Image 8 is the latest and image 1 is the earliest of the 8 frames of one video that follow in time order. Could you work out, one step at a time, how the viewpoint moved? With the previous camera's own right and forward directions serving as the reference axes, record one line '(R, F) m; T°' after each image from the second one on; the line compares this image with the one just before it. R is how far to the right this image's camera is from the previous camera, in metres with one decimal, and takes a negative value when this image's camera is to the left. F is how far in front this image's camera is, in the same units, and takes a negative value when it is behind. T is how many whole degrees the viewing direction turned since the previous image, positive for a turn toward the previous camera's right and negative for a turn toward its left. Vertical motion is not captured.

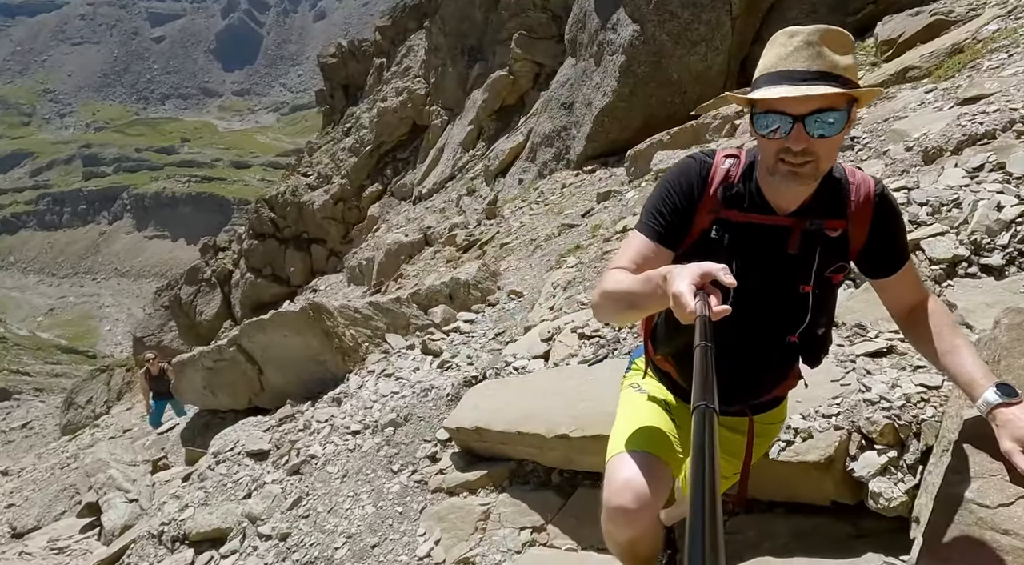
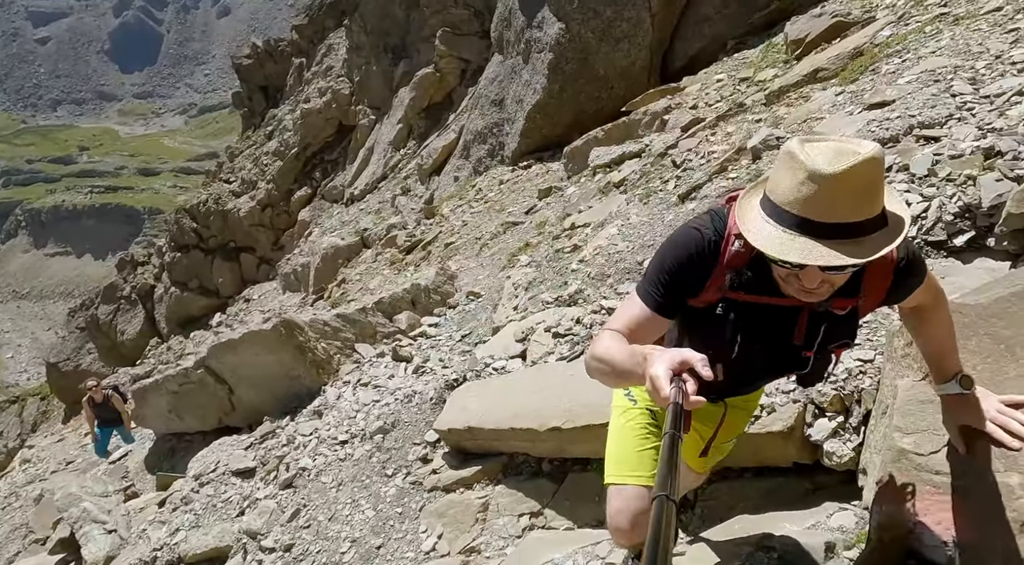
(-0.2, -0.4) m; +4°
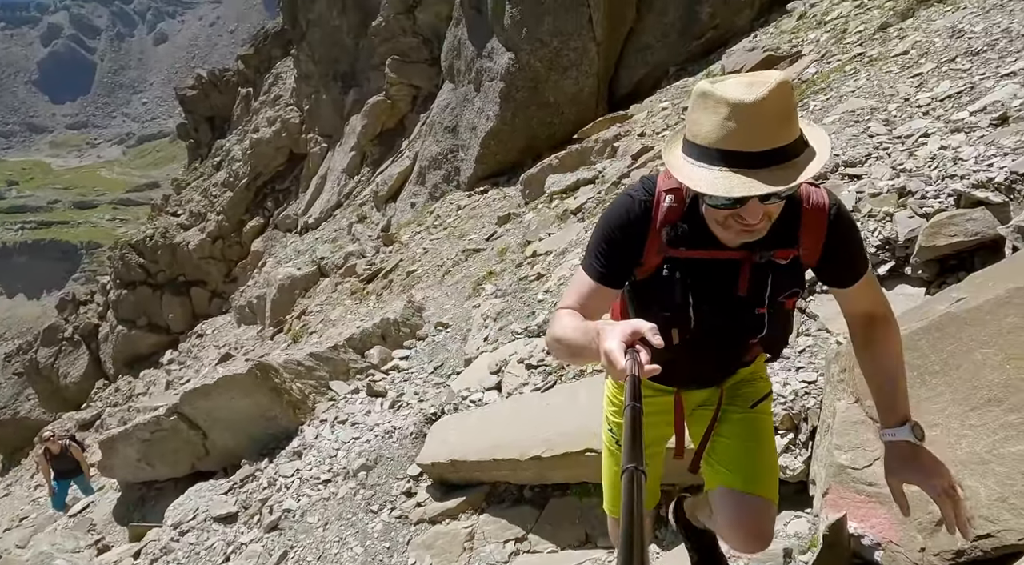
(-0.1, -0.3) m; +3°
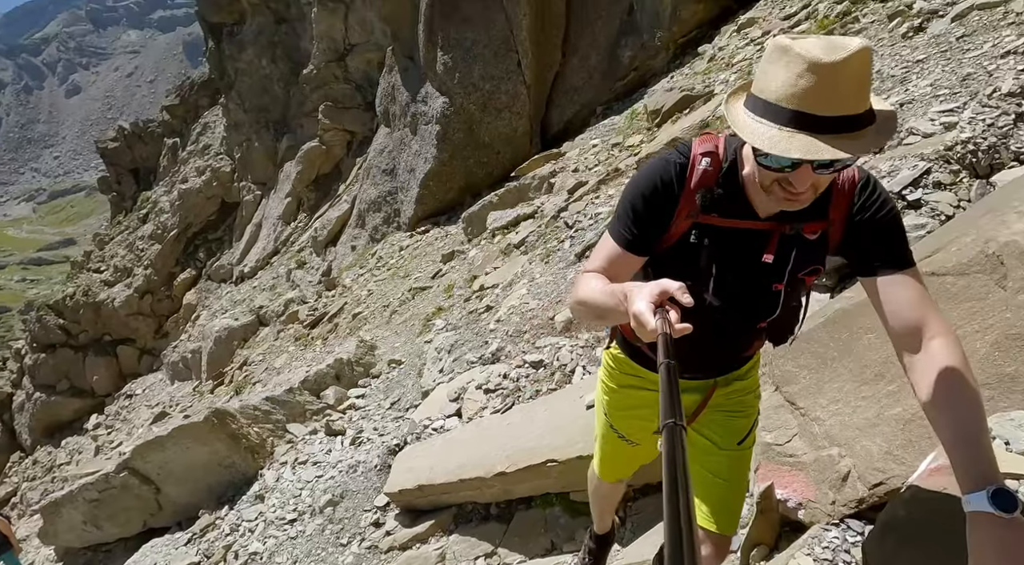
(-0.1, -0.4) m; +4°
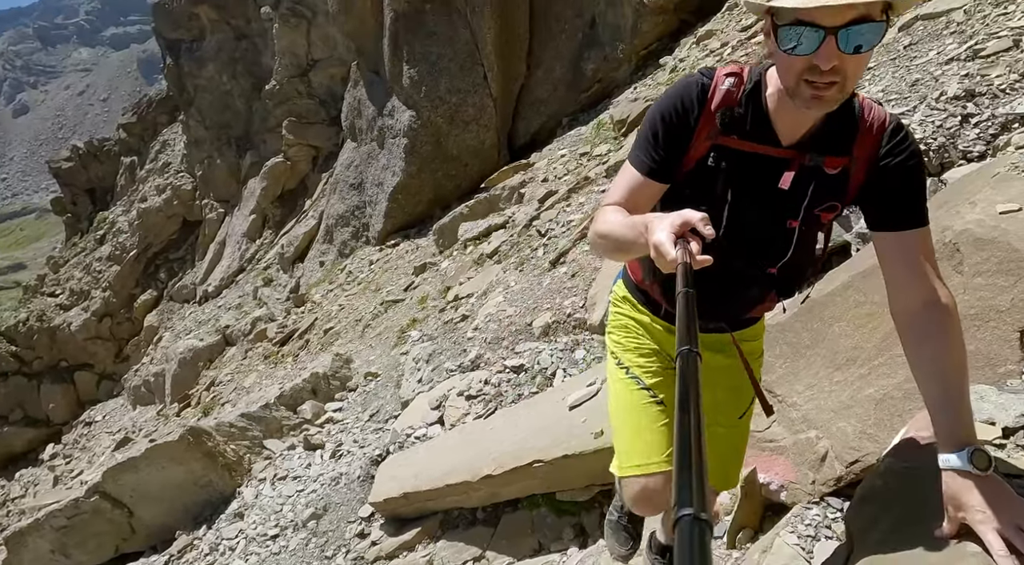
(-0.1, -0.1) m; +2°
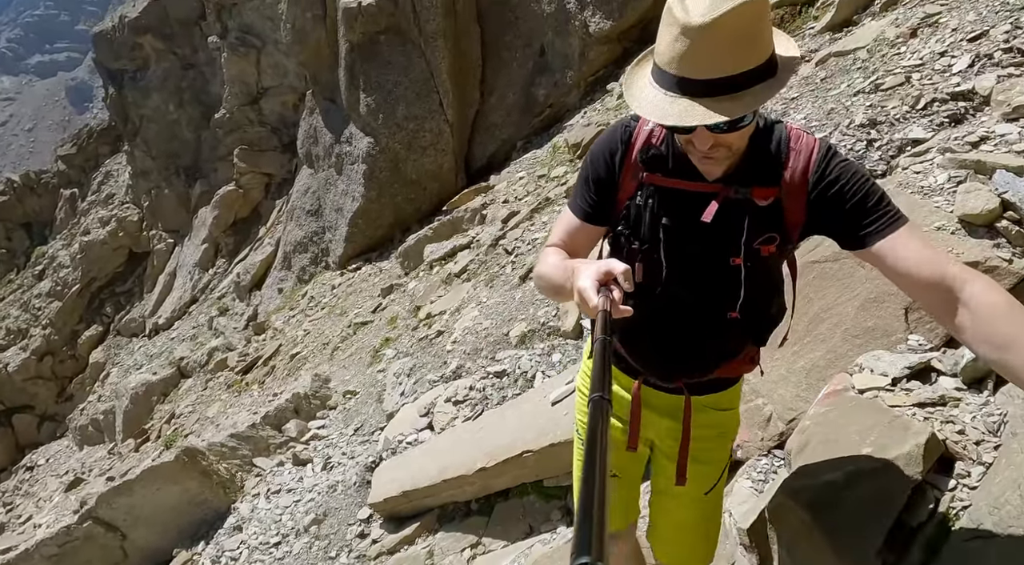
(-0.2, -0.7) m; +3°
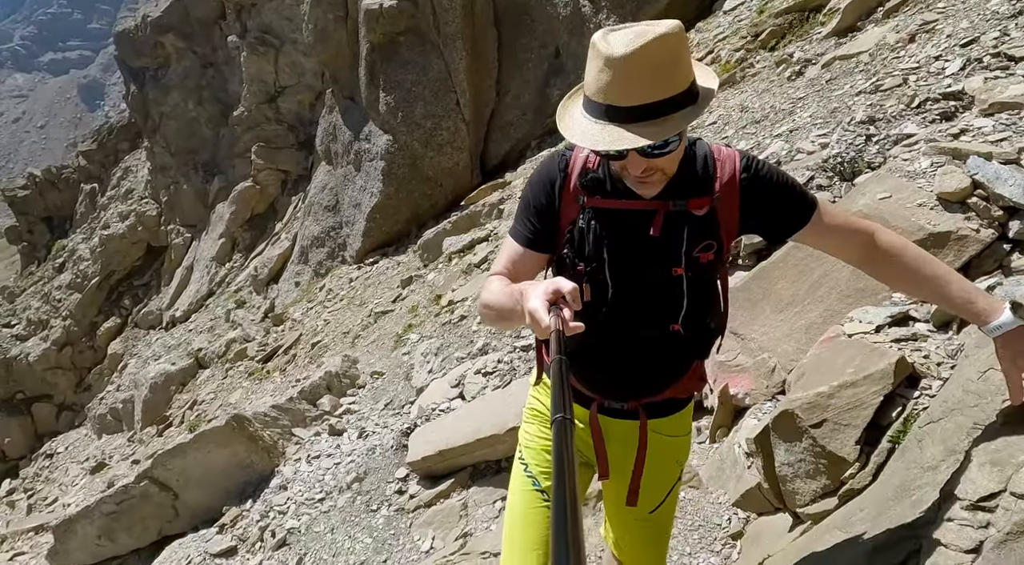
(-0.2, -0.5) m; -1°
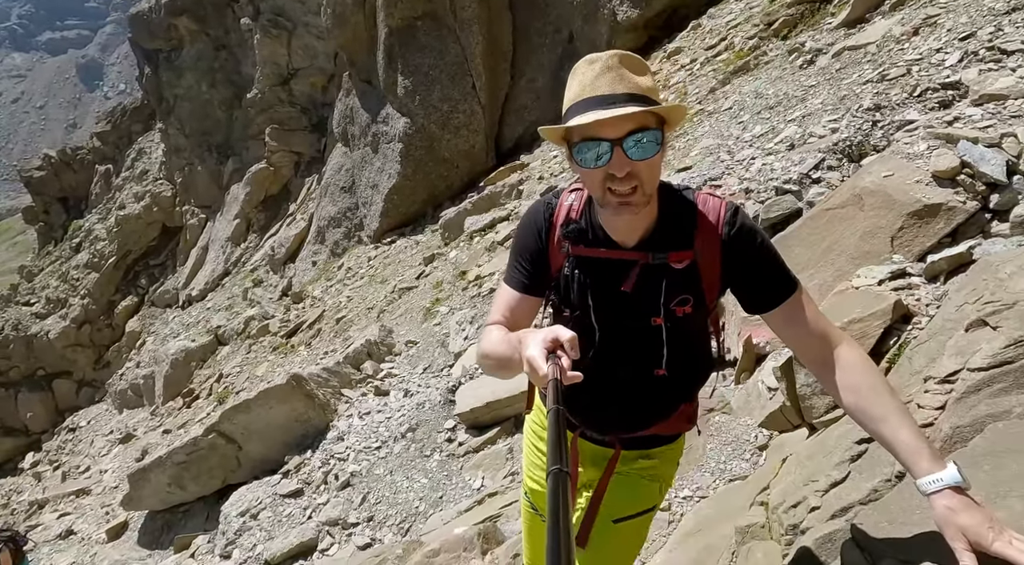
(-0.3, -0.7) m; 0°
